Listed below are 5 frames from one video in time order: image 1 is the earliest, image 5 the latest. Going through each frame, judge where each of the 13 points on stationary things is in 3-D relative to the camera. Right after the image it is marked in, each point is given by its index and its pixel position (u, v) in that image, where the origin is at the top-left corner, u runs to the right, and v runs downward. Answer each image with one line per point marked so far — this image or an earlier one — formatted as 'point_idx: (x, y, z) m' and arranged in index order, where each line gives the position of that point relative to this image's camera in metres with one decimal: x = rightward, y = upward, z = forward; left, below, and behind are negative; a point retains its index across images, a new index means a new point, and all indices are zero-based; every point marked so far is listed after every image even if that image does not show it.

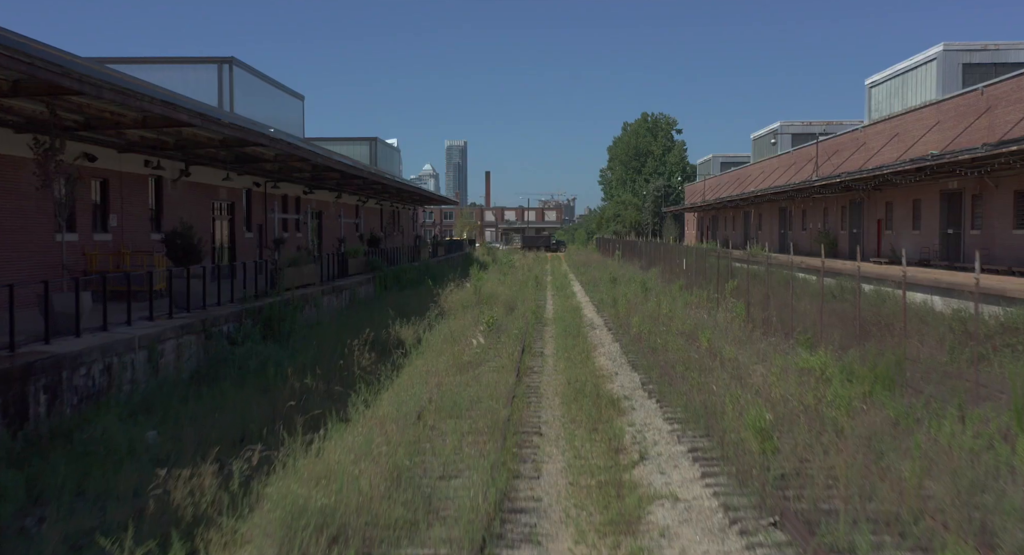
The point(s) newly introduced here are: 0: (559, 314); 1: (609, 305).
0: (+1.1, -0.8, +17.7) m
1: (+2.3, -0.7, +17.9) m
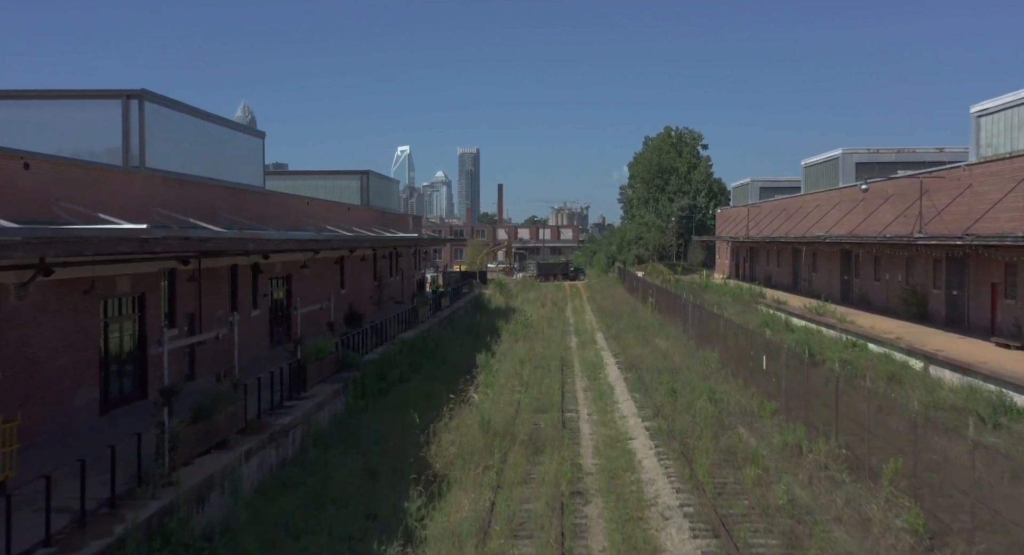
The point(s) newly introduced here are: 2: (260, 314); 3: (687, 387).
0: (+1.5, -2.9, +12.3) m
1: (+2.7, -2.7, +12.5) m
2: (-5.8, -0.8, +17.3) m
3: (+3.8, -2.4, +16.3) m
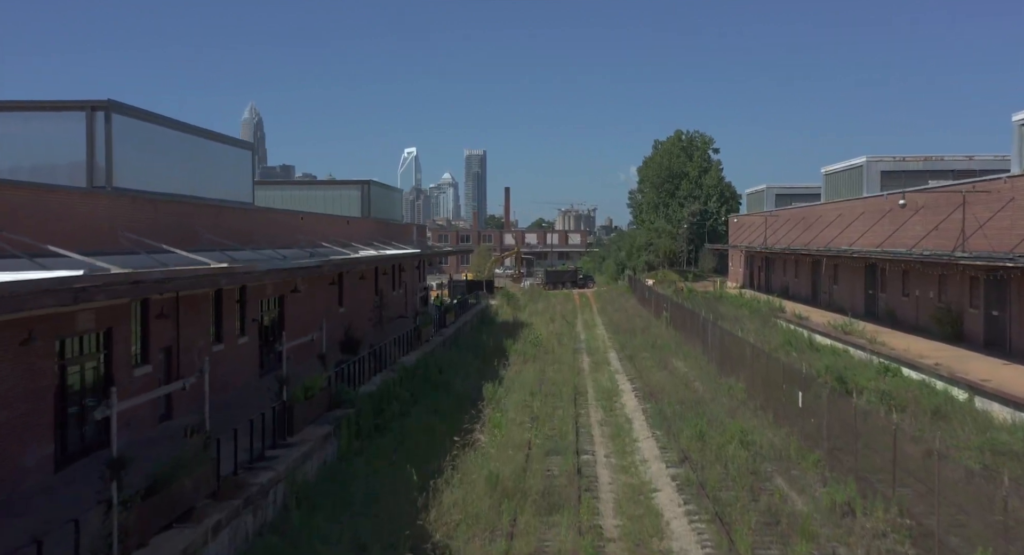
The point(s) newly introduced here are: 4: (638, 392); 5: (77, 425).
0: (+1.7, -3.4, +10.9) m
1: (+2.8, -3.3, +11.1) m
2: (-5.6, -1.3, +15.9) m
3: (+4.0, -2.9, +14.8) m
4: (+3.2, -2.9, +19.3) m
5: (-6.2, -2.1, +10.7) m
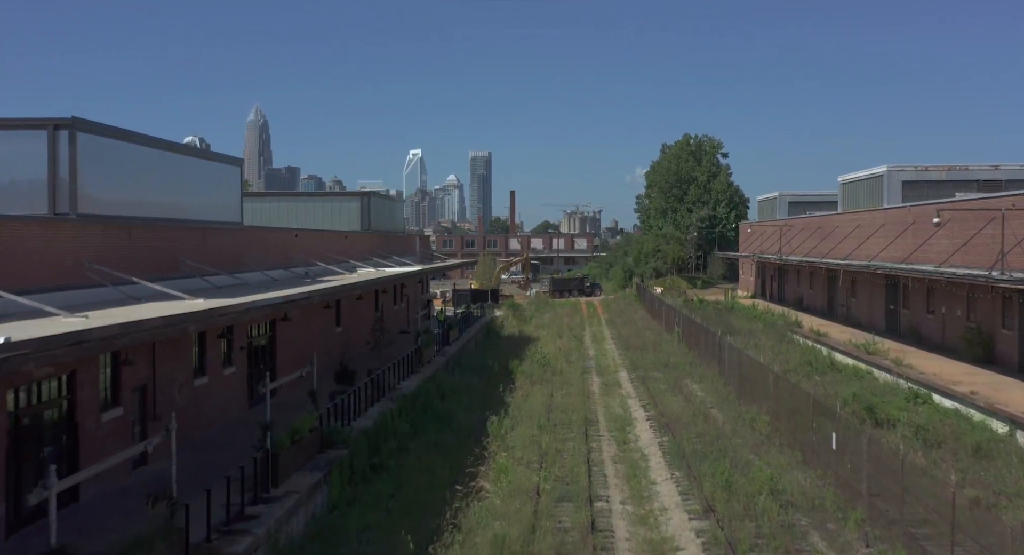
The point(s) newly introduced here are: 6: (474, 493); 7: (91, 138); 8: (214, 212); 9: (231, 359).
0: (+1.8, -3.9, +9.7) m
1: (+2.9, -3.8, +9.9) m
2: (-5.4, -1.8, +14.8) m
3: (+4.1, -3.4, +13.6) m
4: (+3.4, -3.4, +18.1) m
5: (-6.0, -2.6, +9.6) m
6: (-0.6, -3.4, +12.3) m
7: (-6.0, +2.0, +11.0) m
8: (-5.9, +1.4, +15.8) m
9: (-5.5, -1.6, +14.7) m
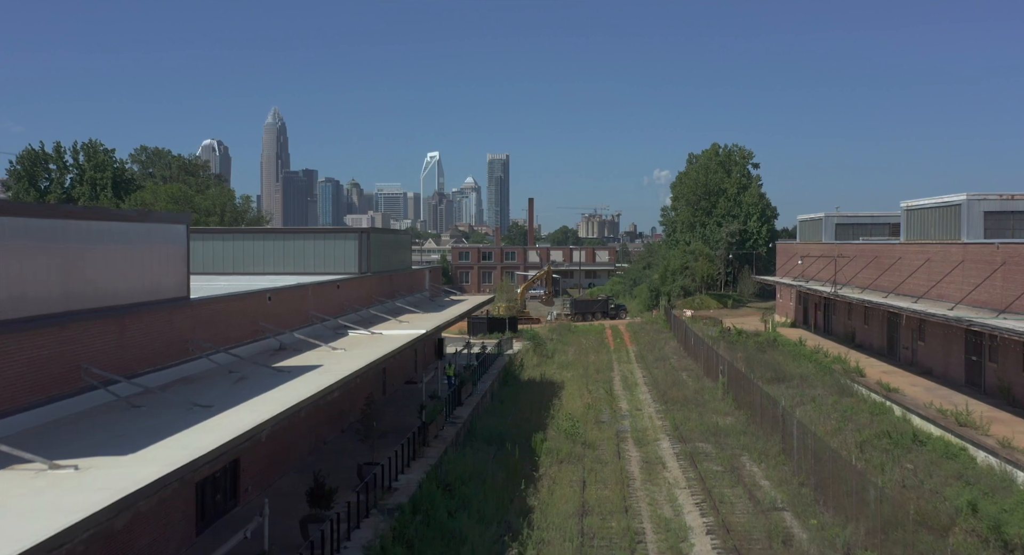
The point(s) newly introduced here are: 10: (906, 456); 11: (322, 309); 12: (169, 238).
0: (+2.0, -5.3, +6.0) m
1: (+3.2, -5.2, +6.1) m
2: (-5.0, -3.2, +11.2) m
3: (+4.5, -4.9, +9.9) m
4: (+3.8, -4.9, +14.4) m
5: (-5.8, -4.0, +6.1) m
6: (-0.3, -4.8, +8.6) m
7: (-5.7, +0.7, +7.4) m
8: (-5.5, 0.0, +12.2) m
9: (-5.1, -3.0, +11.1) m
10: (+9.9, -4.4, +19.1) m
11: (-4.3, -0.7, +17.5) m
12: (-5.4, +0.8, +12.1) m
